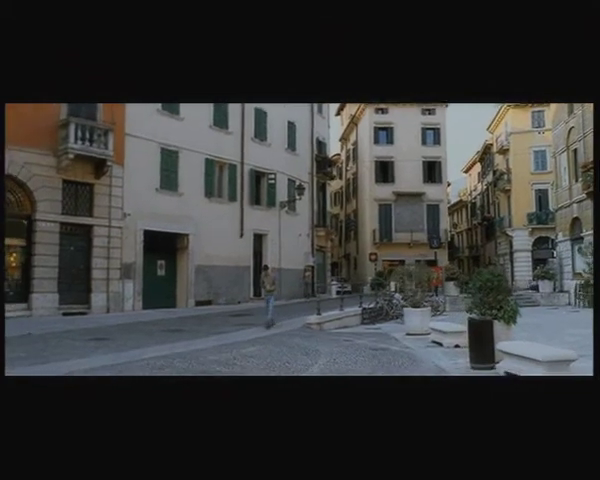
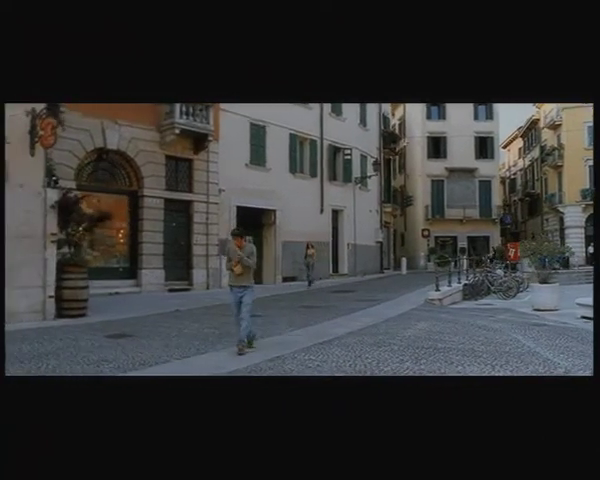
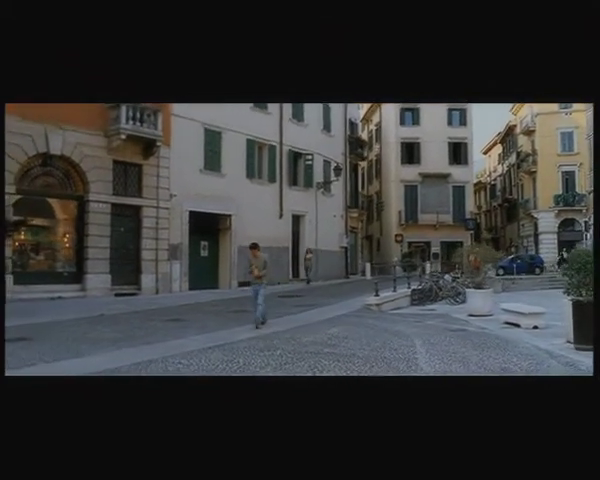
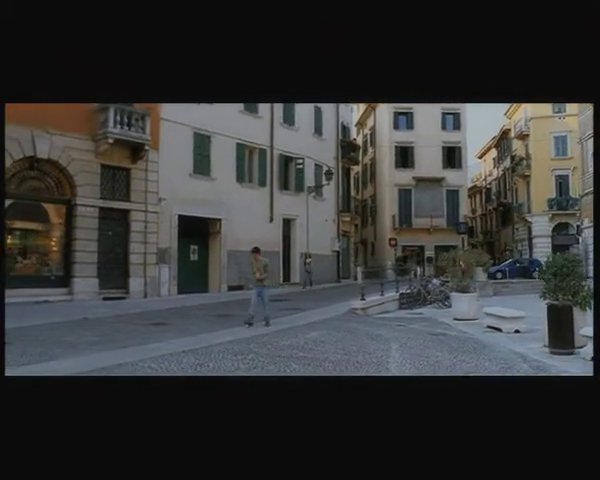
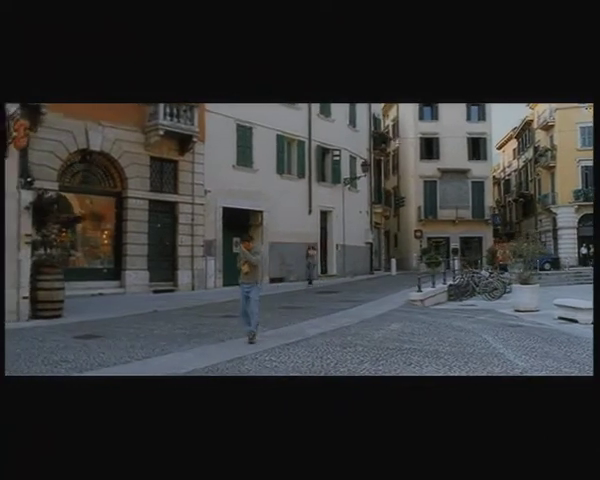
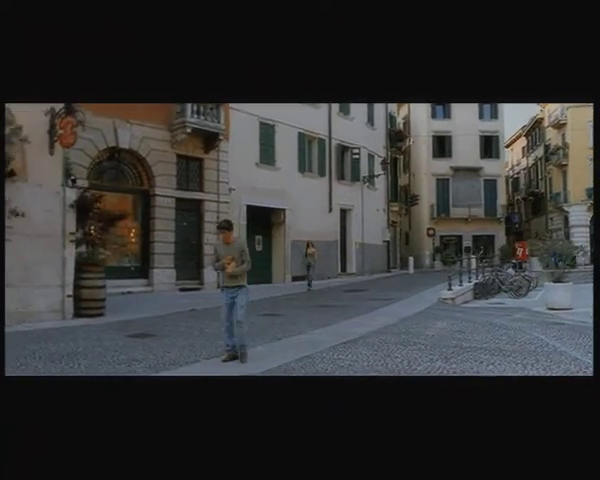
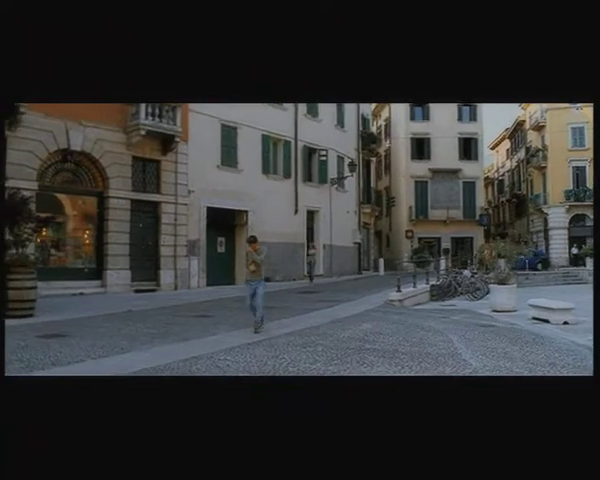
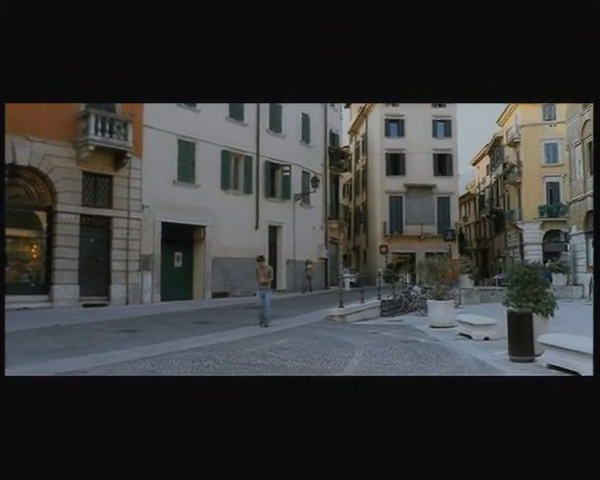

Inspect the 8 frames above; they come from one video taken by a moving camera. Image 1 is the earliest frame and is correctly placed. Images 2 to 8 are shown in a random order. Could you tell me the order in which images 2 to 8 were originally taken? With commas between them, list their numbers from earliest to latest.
8, 4, 3, 7, 5, 2, 6
